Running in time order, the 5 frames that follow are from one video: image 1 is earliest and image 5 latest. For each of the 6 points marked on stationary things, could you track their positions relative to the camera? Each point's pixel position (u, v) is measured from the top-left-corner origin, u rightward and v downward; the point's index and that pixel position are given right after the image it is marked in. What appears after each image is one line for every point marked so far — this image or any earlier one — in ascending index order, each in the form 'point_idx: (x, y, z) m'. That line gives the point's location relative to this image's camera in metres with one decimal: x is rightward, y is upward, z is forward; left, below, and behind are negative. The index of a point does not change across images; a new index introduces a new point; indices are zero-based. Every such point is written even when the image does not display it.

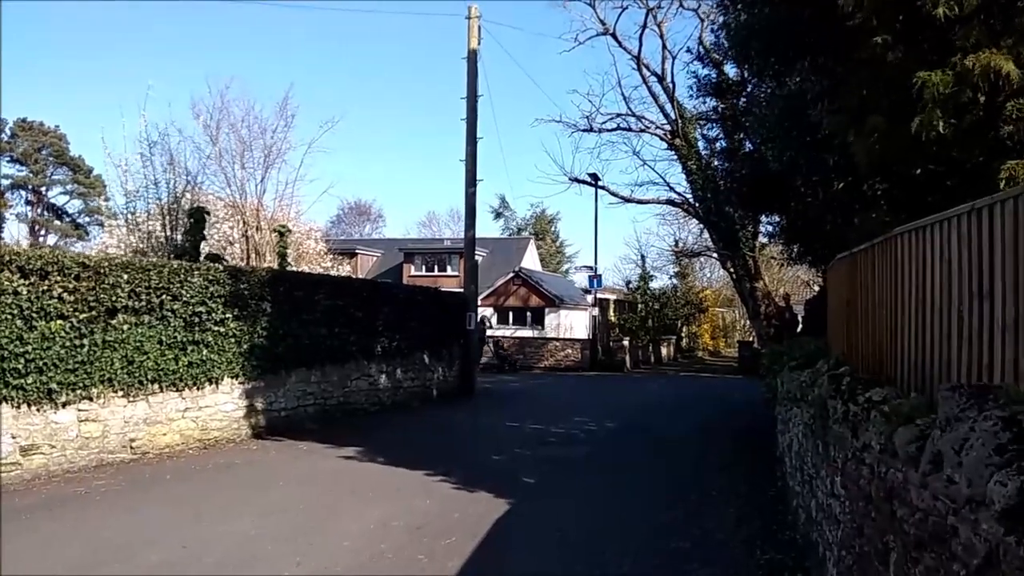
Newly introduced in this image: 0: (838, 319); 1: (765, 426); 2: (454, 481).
0: (+3.3, -0.3, +9.3) m
1: (+3.9, -2.1, +14.0) m
2: (-0.6, -2.1, +10.1) m
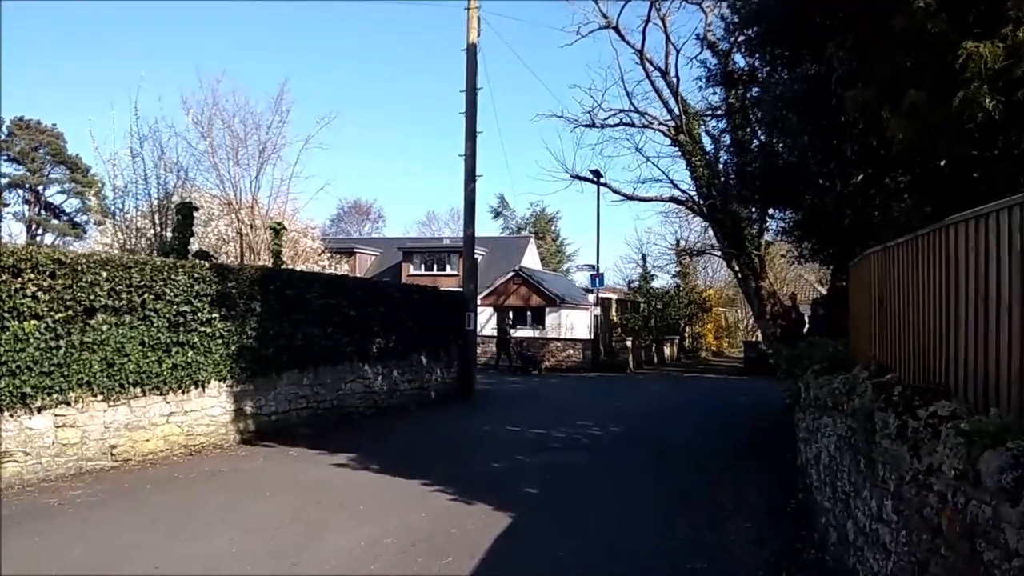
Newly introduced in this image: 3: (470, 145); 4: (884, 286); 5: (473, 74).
0: (+3.4, -0.3, +8.7) m
1: (+3.9, -2.1, +13.4) m
2: (-0.6, -2.1, +9.5) m
3: (-0.9, +3.0, +19.4) m
4: (+3.1, 0.0, +7.6) m
5: (-0.8, +4.6, +19.7) m
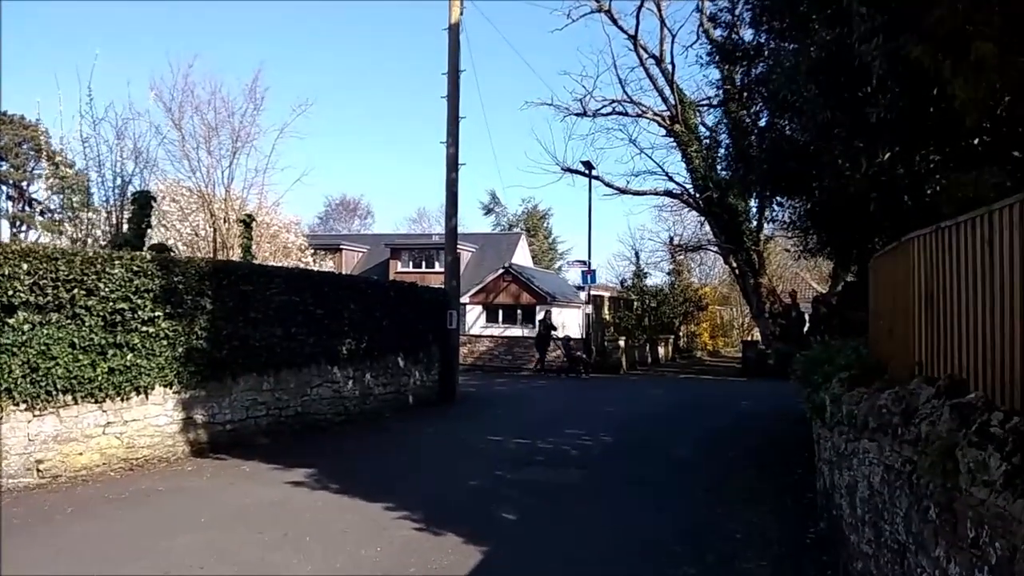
0: (+3.1, -0.3, +7.4) m
1: (+3.6, -2.0, +12.2) m
2: (-0.8, -2.0, +8.2) m
3: (-1.2, +3.1, +18.2) m
4: (+2.9, +0.1, +6.4) m
5: (-1.1, +4.6, +18.4) m
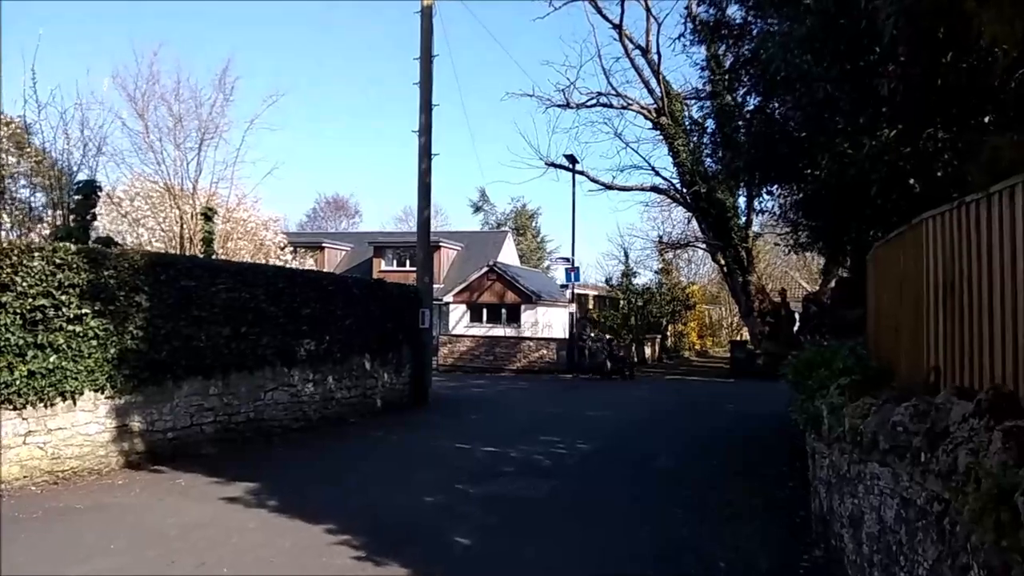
0: (+2.8, -0.2, +6.5) m
1: (+3.2, -2.0, +11.3) m
2: (-1.2, -2.0, +7.2) m
3: (-1.6, +3.2, +17.2) m
4: (+2.6, +0.1, +5.5) m
5: (-1.6, +4.7, +17.4) m
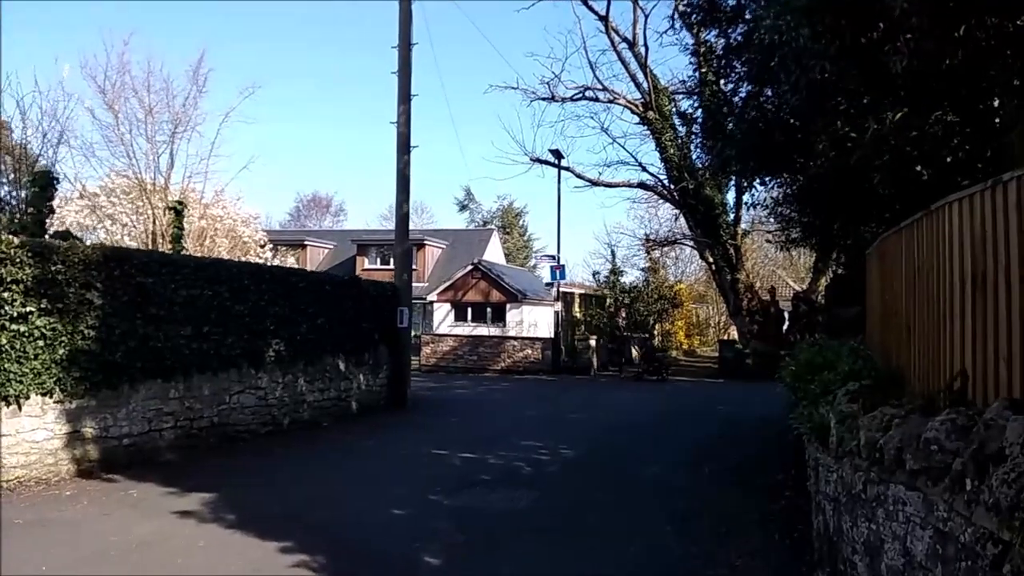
0: (+2.6, -0.2, +5.9) m
1: (+3.0, -2.0, +10.7) m
2: (-1.4, -2.0, +6.6) m
3: (-2.0, +3.2, +16.5) m
4: (+2.4, +0.2, +4.9) m
5: (-1.9, +4.7, +16.8) m
